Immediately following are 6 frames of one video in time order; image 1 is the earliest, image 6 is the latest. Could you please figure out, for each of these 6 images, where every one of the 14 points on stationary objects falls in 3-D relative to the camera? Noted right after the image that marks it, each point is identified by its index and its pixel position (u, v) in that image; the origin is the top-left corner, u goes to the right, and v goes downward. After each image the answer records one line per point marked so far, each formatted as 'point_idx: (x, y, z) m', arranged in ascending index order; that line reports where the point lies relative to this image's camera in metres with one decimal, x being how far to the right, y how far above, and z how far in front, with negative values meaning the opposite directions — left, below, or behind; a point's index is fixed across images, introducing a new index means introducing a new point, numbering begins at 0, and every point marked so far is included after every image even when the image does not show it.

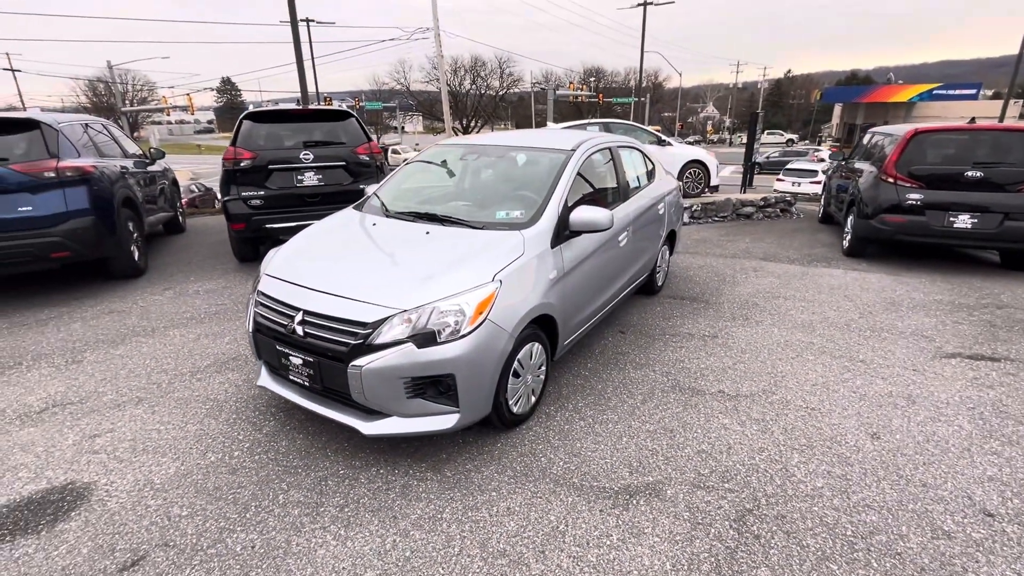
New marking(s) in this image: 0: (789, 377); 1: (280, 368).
0: (+2.0, -0.6, +3.5) m
1: (-1.3, -0.4, +2.7) m
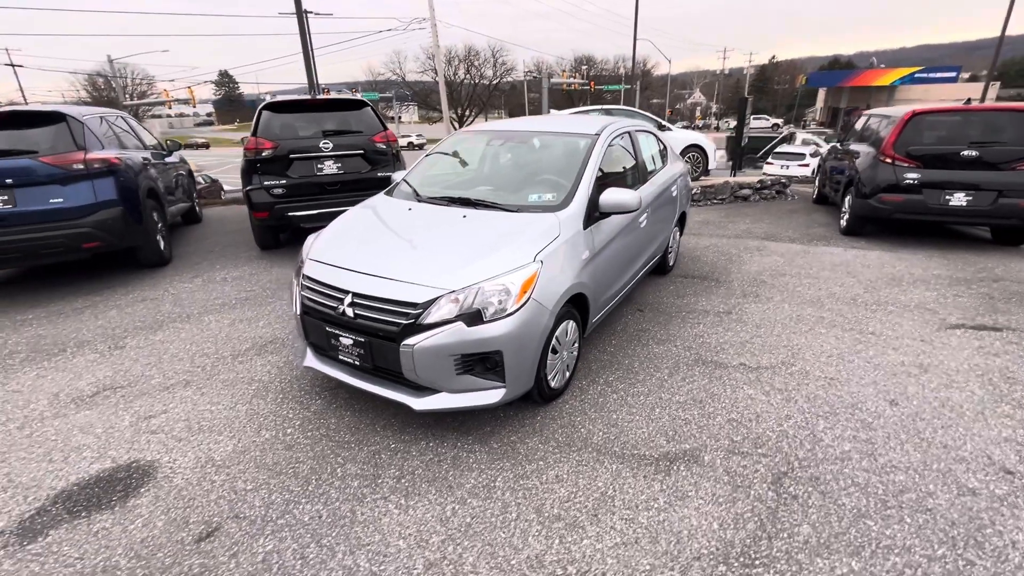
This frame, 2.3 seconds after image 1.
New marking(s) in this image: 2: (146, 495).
0: (+2.2, -0.5, +3.7) m
1: (-1.0, -0.3, +2.8) m
2: (-1.8, -1.0, +2.3) m
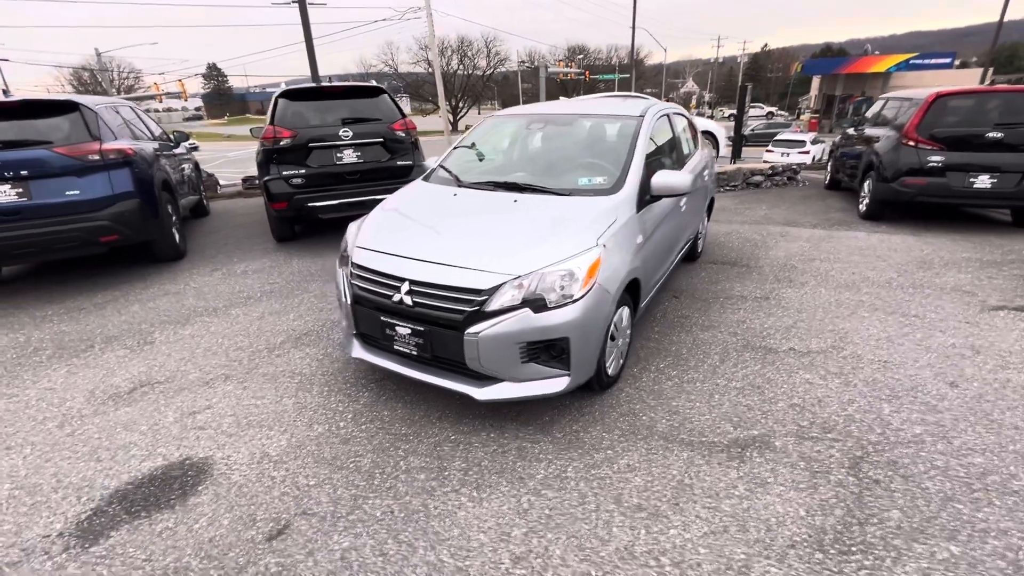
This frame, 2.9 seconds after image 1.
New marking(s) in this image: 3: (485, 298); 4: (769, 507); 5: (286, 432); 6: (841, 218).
0: (+2.5, -0.3, +3.6) m
1: (-0.7, -0.3, +2.7) m
2: (-1.4, -1.0, +2.3) m
3: (-0.1, -0.1, +2.4) m
4: (+1.1, -1.0, +2.1) m
5: (-1.2, -0.8, +2.7) m
6: (+4.9, +1.0, +7.2) m
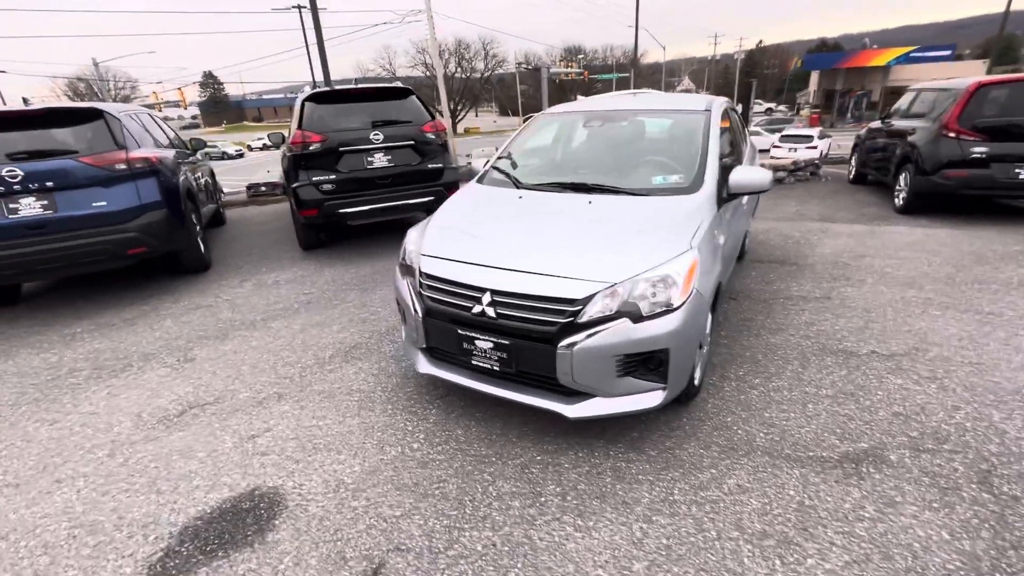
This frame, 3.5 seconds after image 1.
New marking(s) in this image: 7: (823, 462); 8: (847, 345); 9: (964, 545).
0: (+3.0, -0.3, +3.4) m
1: (-0.3, -0.3, +2.5) m
2: (-1.0, -1.0, +2.1) m
3: (+0.3, -0.1, +2.2) m
4: (+1.6, -1.0, +1.9) m
5: (-0.8, -0.9, +2.5) m
6: (+5.3, +1.1, +7.0) m
7: (+1.5, -0.8, +2.3) m
8: (+2.3, -0.4, +3.3) m
9: (+1.7, -1.0, +1.9) m
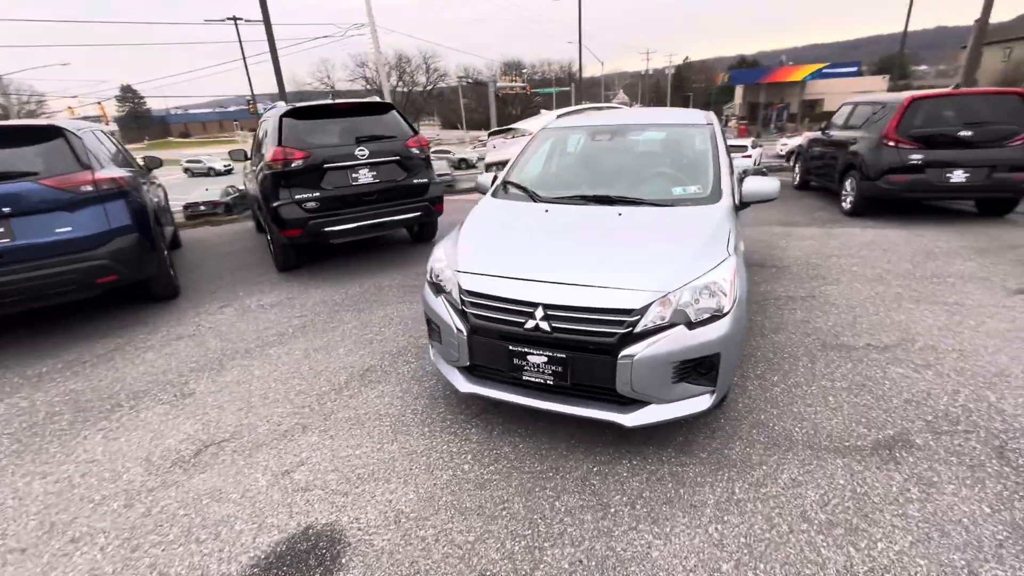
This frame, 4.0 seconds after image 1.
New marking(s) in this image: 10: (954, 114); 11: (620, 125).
0: (+3.1, -0.3, +3.8) m
1: (0.0, -0.4, +2.5) m
2: (-0.6, -1.1, +2.0) m
3: (+0.6, -0.1, +2.2) m
4: (+1.9, -0.9, +2.1) m
5: (-0.5, -1.0, +2.4) m
6: (+5.0, +1.1, +7.6) m
7: (+1.8, -0.8, +2.5) m
8: (+2.4, -0.4, +3.6) m
9: (+2.1, -1.0, +2.0) m
10: (+6.0, +2.3, +6.5) m
11: (+0.8, +1.3, +3.8) m
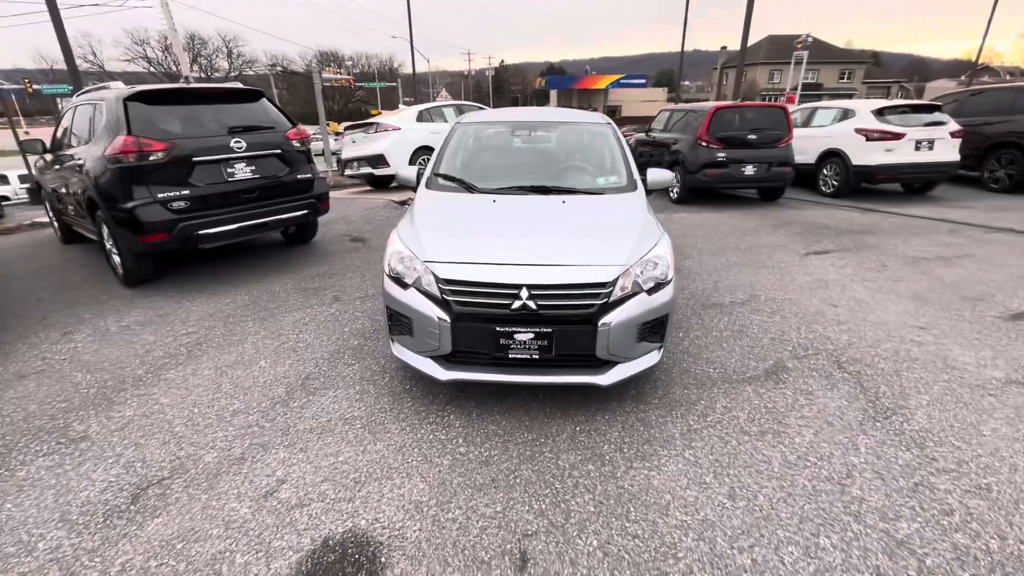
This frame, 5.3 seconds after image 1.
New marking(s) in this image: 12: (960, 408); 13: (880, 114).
0: (+2.4, 0.0, +4.8) m
1: (-0.1, -0.3, +2.6) m
2: (-0.5, -1.1, +1.9) m
3: (+0.5, 0.0, +2.6) m
4: (+1.9, -0.7, +2.9) m
5: (-0.5, -0.9, +2.4) m
6: (+2.8, +1.6, +9.1) m
7: (+1.6, -0.6, +3.2) m
8: (+1.9, -0.1, +4.5) m
9: (+2.1, -0.7, +2.9) m
10: (+4.0, +2.9, +8.3) m
11: (+0.1, +1.4, +4.1) m
12: (+2.6, -0.7, +2.8) m
13: (+6.4, +3.0, +8.4) m
